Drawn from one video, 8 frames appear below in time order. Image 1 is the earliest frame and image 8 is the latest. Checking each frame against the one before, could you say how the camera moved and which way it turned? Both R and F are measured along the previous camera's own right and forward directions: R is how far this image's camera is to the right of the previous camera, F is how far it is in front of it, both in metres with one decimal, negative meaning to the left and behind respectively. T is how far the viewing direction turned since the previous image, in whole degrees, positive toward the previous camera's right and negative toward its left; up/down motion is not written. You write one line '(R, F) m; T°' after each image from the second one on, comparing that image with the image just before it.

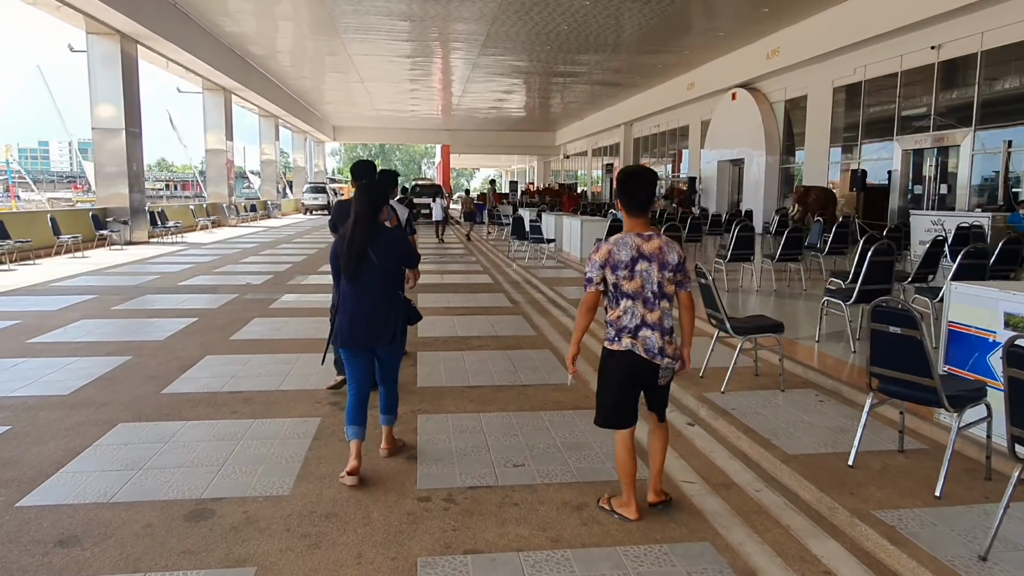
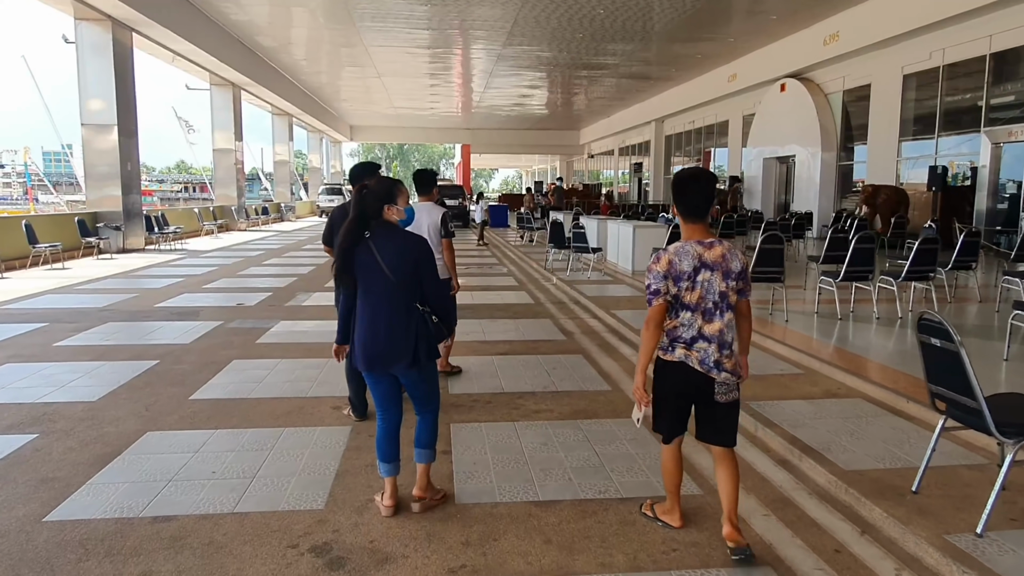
(-0.3, +1.9) m; -1°
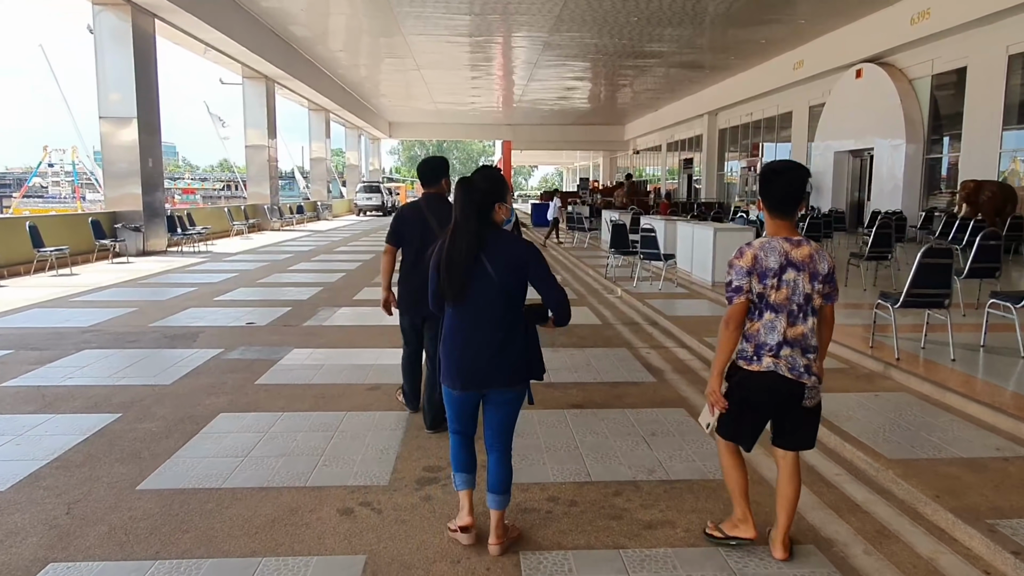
(-0.3, +1.5) m; -3°
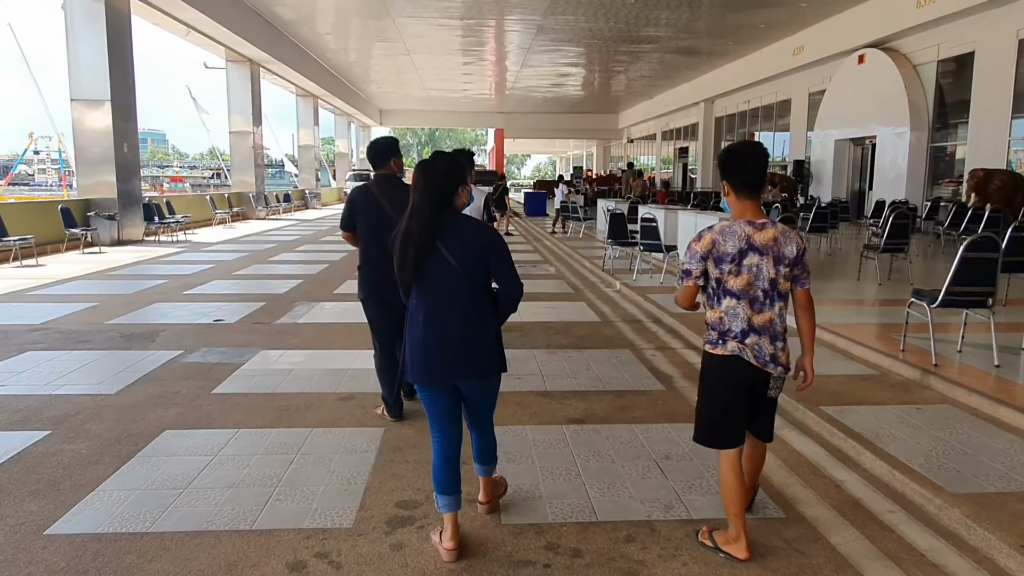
(0.0, +0.6) m; +1°
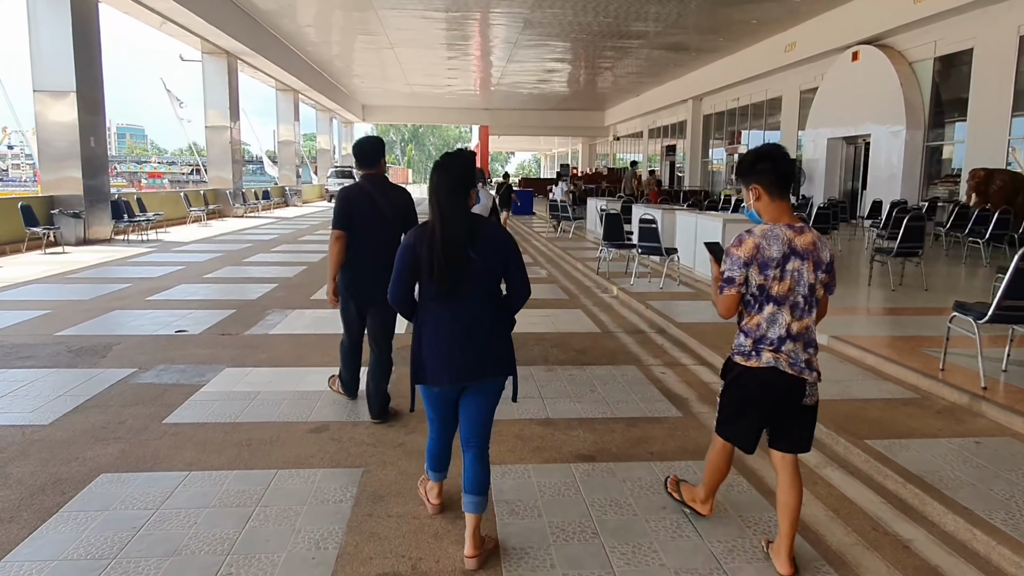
(-0.1, +0.5) m; +1°
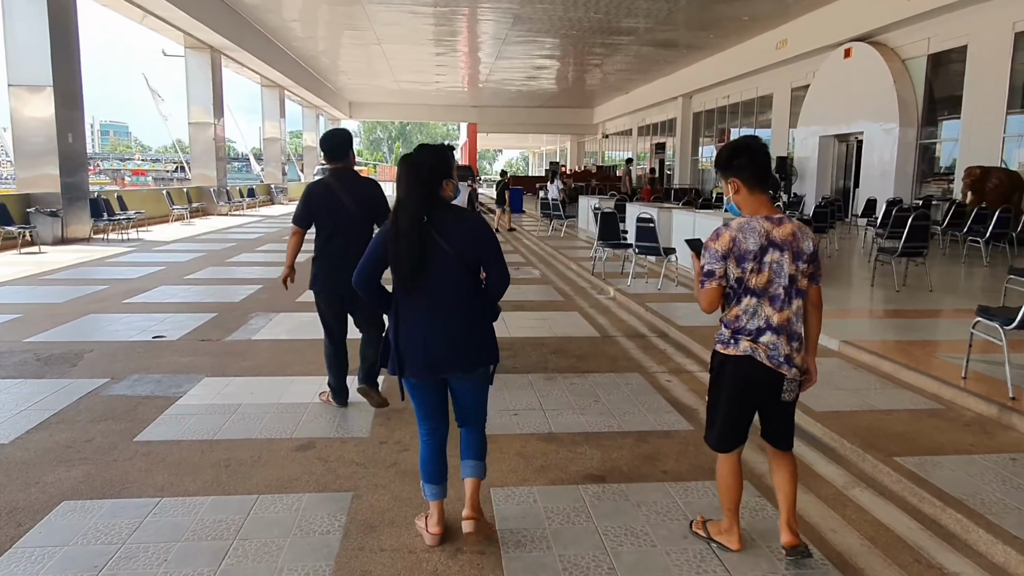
(-0.1, +0.3) m; +1°
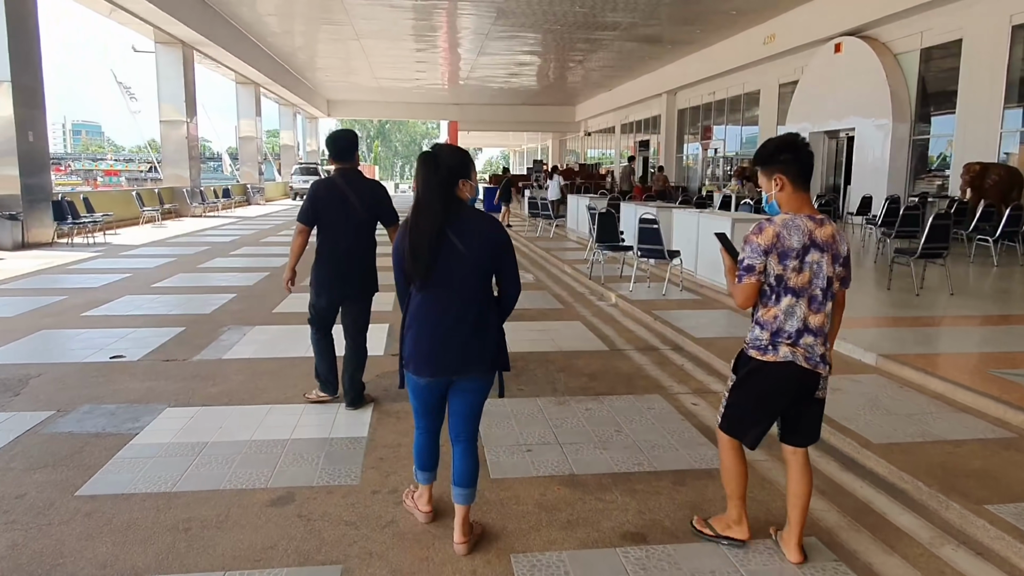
(-0.1, +0.5) m; +2°
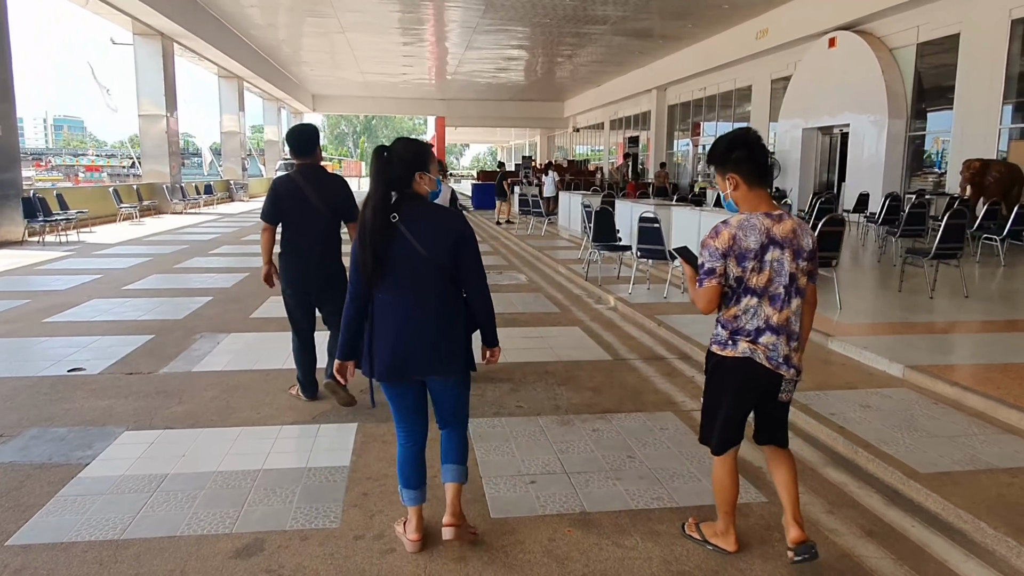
(-0.1, +0.4) m; +1°
